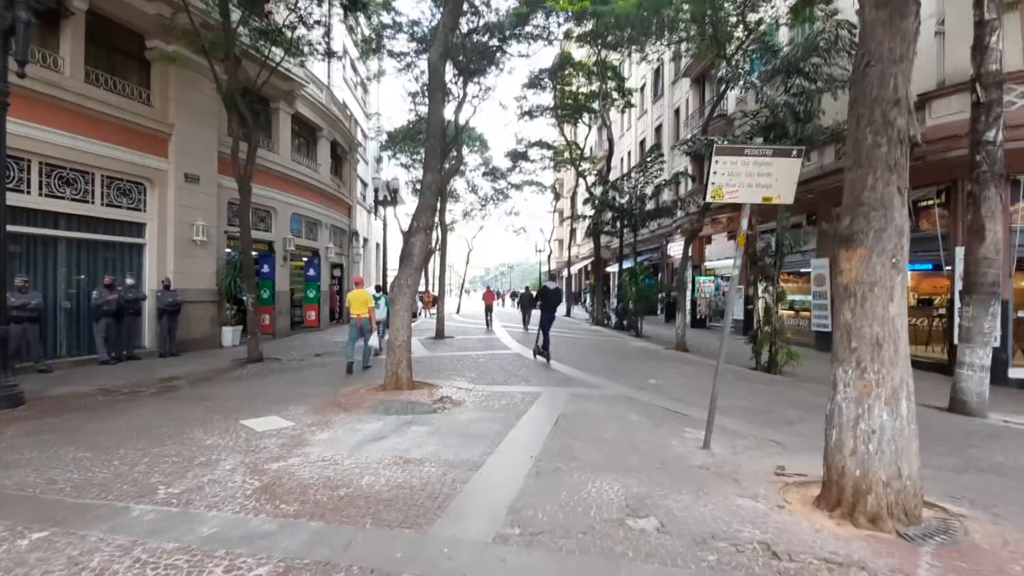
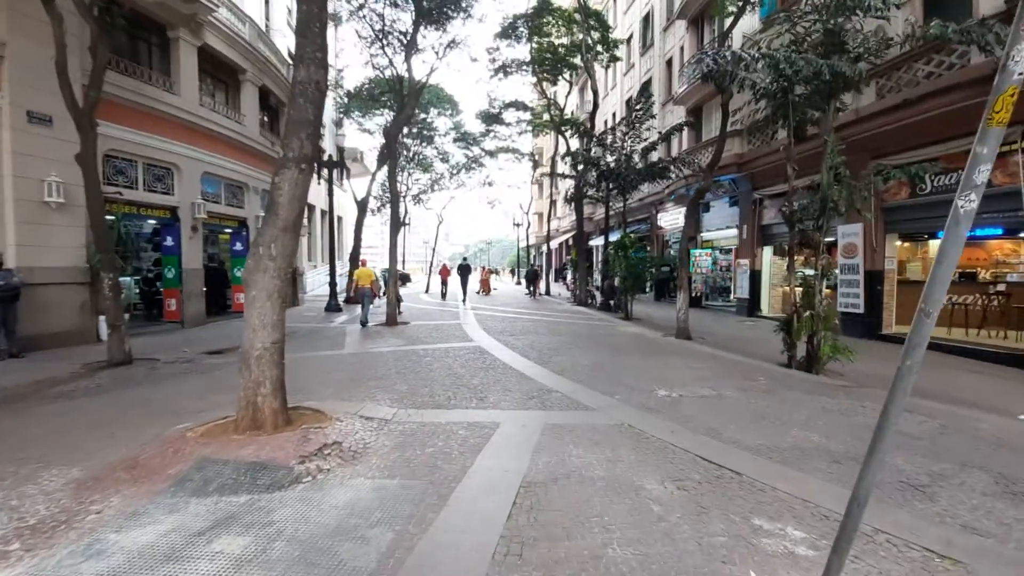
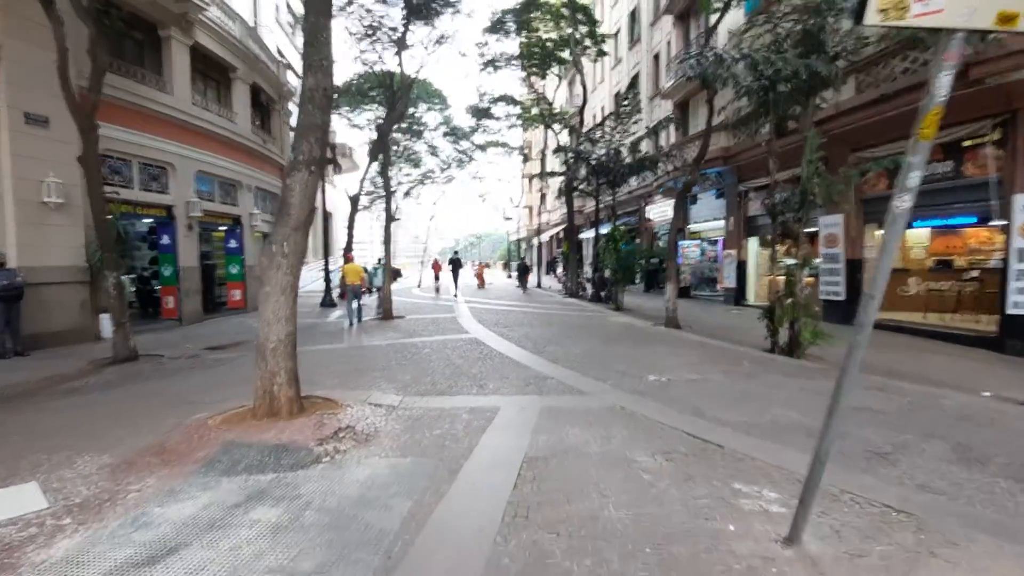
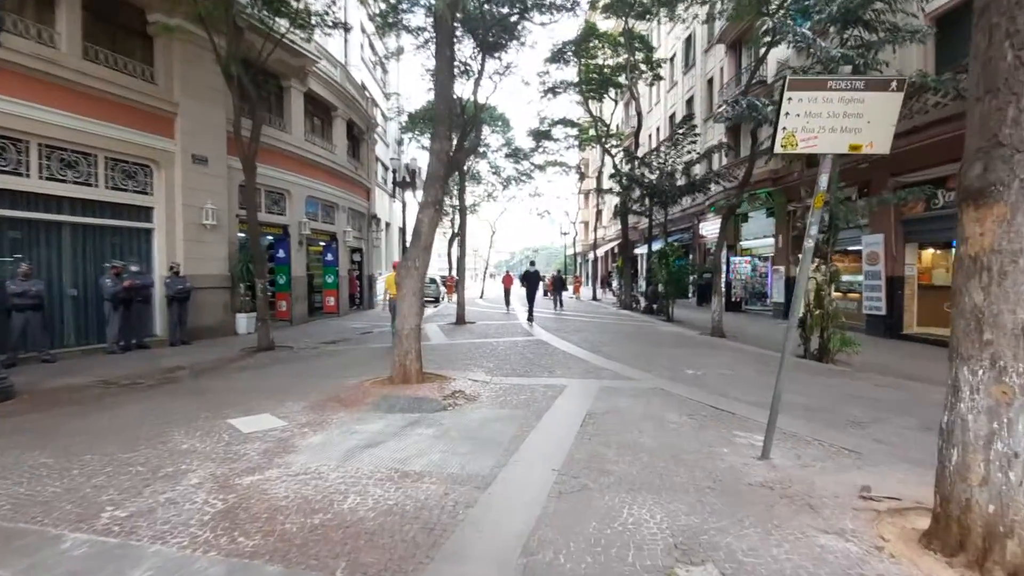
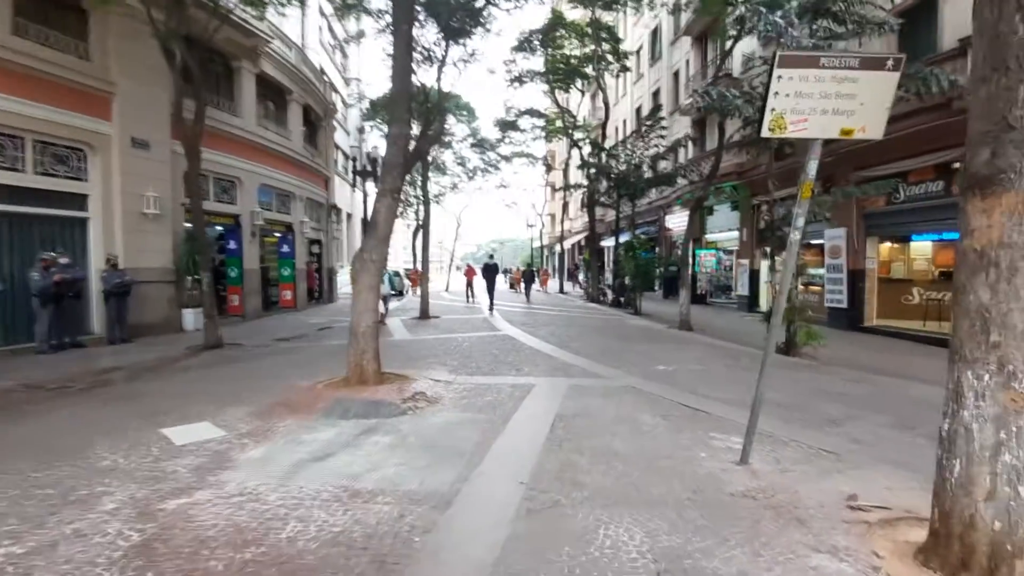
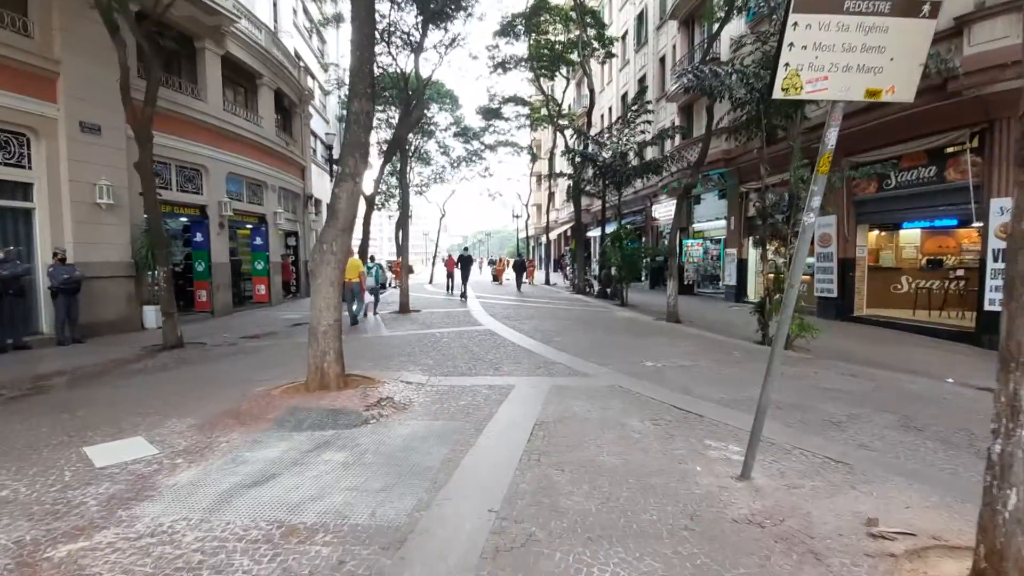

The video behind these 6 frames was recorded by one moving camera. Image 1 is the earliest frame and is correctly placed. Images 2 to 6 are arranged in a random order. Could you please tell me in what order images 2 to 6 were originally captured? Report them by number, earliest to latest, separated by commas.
4, 5, 6, 3, 2
